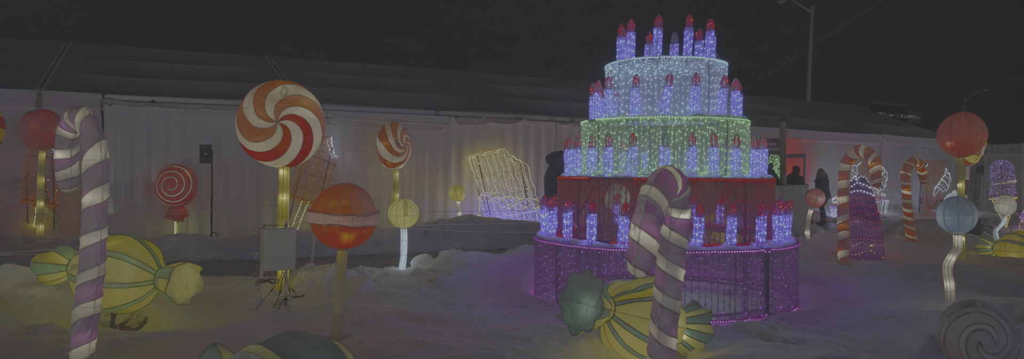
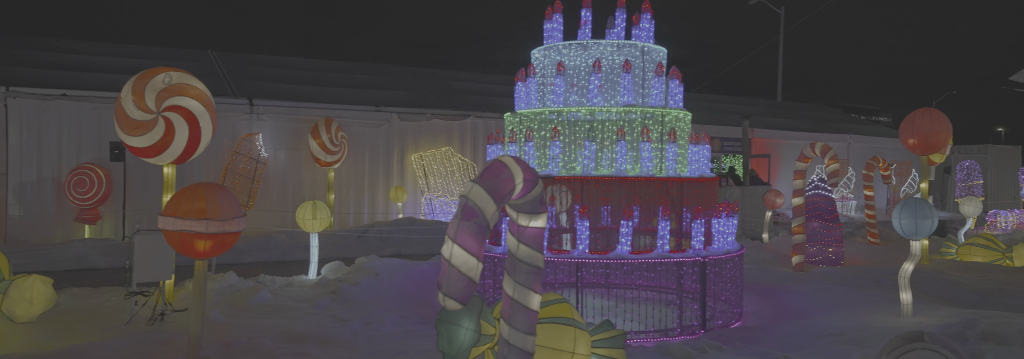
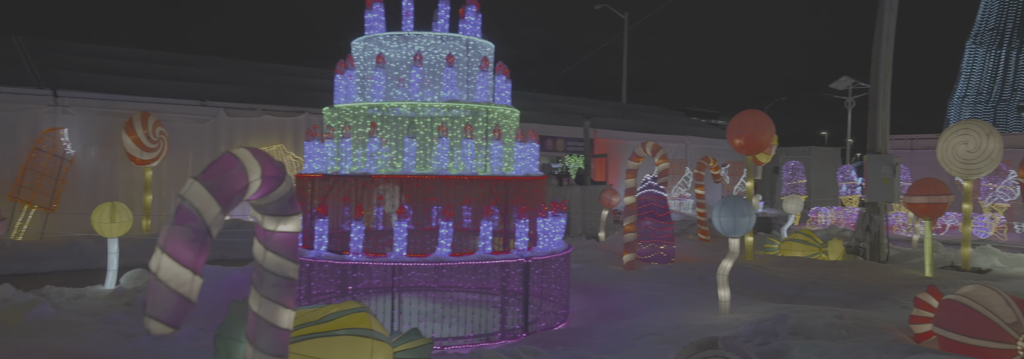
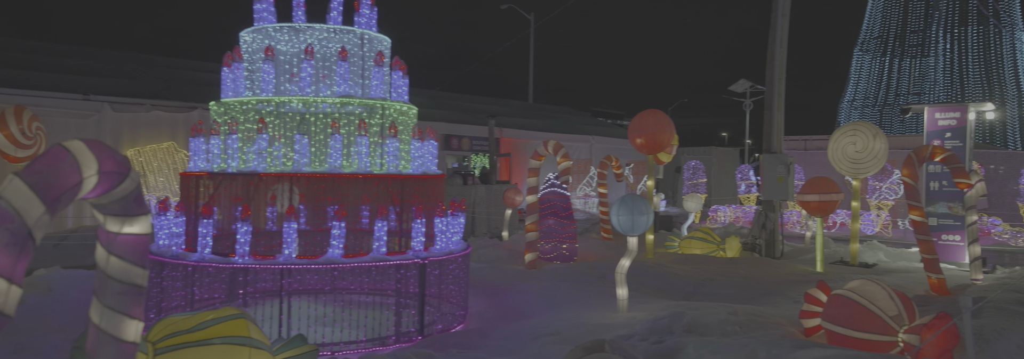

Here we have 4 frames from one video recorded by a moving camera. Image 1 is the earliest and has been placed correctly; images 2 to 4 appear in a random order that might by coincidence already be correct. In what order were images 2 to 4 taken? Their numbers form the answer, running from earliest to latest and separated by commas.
2, 3, 4
